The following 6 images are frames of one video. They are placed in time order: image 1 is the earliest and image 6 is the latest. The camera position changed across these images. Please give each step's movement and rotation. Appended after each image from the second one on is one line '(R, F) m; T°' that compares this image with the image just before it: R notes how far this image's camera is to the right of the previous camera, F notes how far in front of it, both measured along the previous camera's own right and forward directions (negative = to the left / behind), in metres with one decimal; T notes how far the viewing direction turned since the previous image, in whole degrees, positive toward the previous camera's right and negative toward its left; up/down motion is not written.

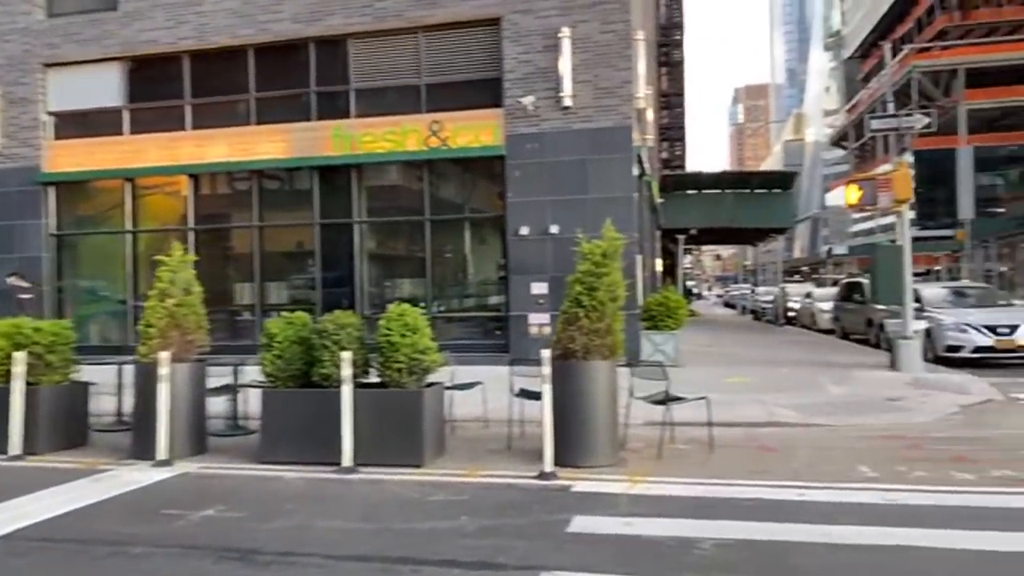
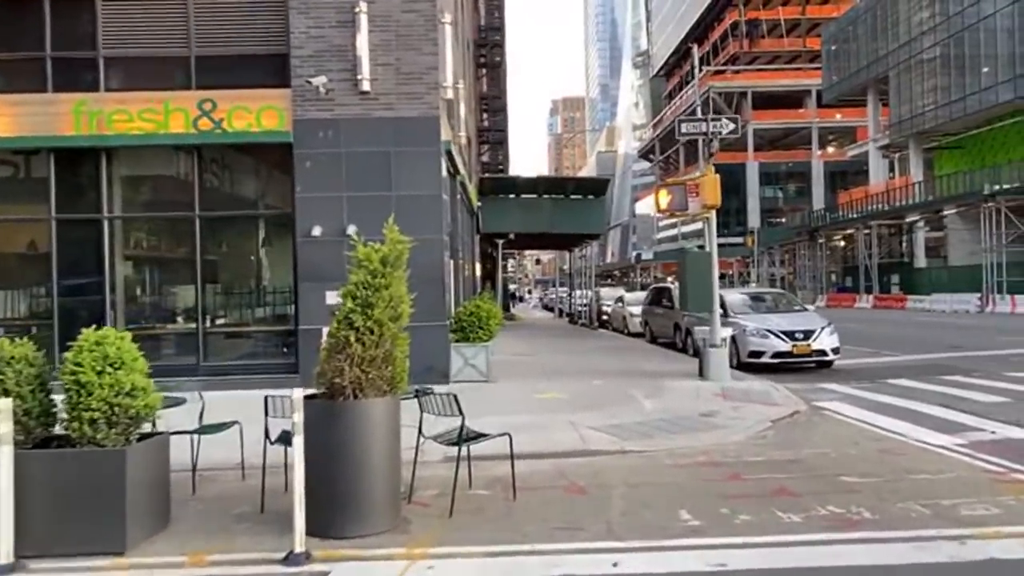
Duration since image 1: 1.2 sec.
(+0.6, +1.6) m; +14°
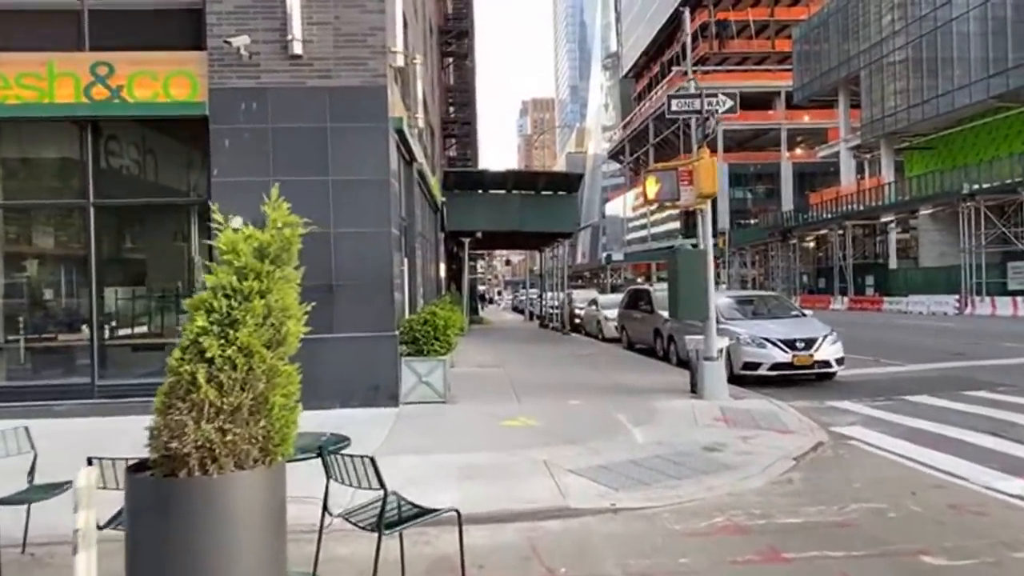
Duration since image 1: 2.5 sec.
(+0.1, +2.2) m; +2°
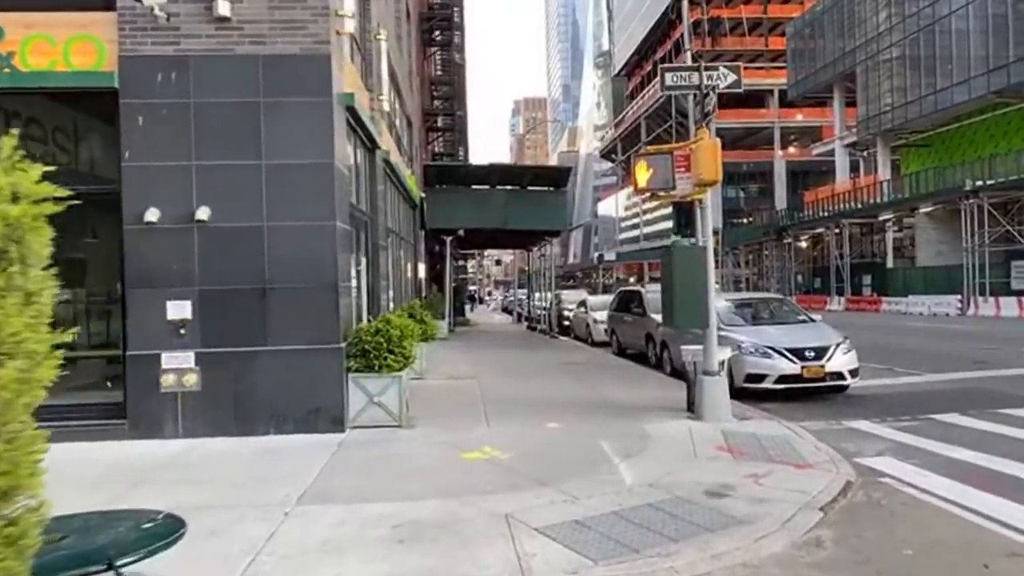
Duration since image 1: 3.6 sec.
(+0.4, +1.8) m; +1°
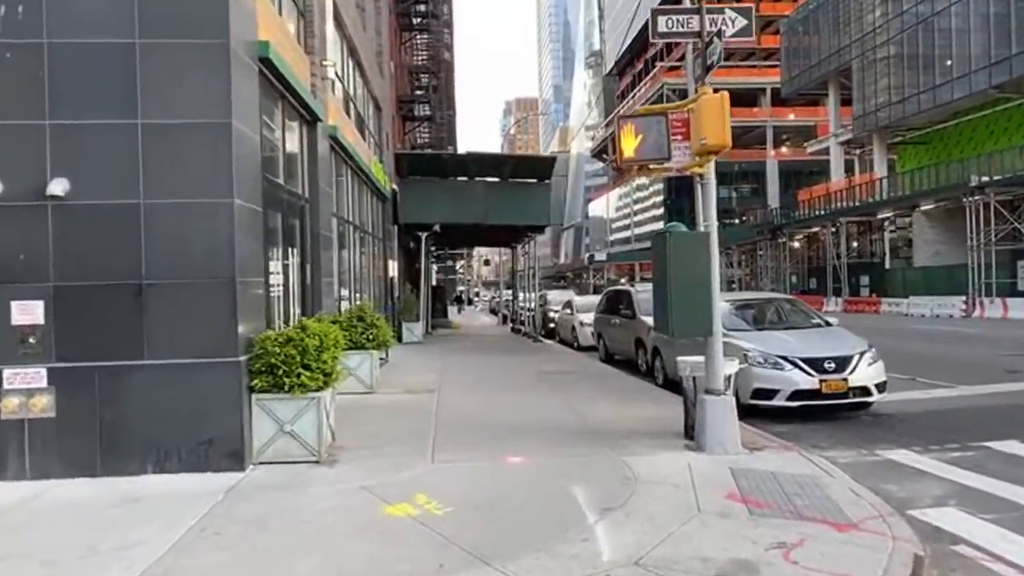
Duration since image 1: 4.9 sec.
(+0.5, +2.2) m; +1°
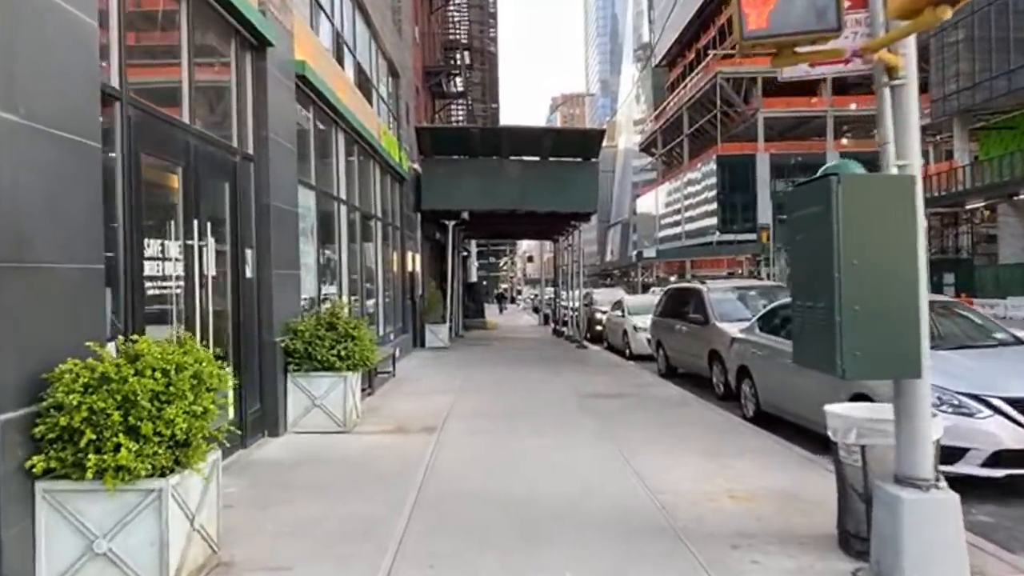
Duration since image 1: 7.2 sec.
(+0.2, +3.9) m; -4°
